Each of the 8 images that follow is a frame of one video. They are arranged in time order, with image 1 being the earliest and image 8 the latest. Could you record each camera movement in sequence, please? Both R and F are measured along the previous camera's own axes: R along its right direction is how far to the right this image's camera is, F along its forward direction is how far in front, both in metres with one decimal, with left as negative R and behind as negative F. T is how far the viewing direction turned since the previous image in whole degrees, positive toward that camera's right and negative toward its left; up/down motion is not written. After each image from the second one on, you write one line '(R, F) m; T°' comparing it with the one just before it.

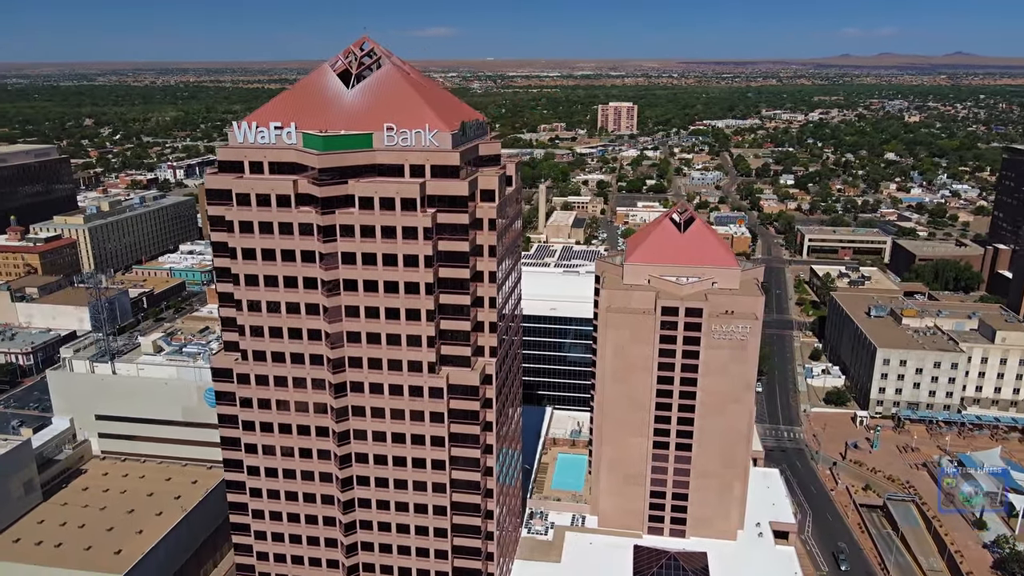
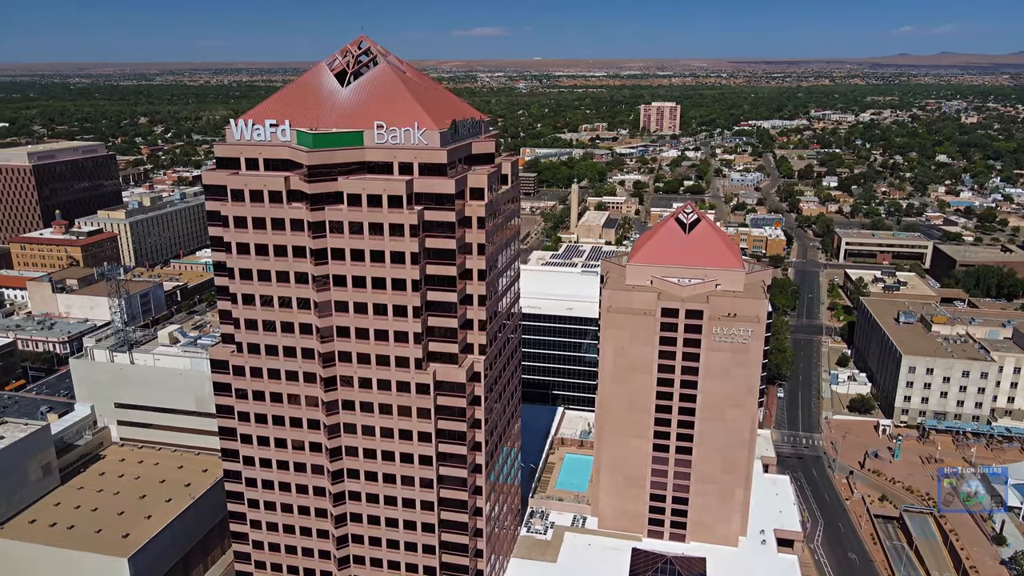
(+4.7, 0.0) m; -3°
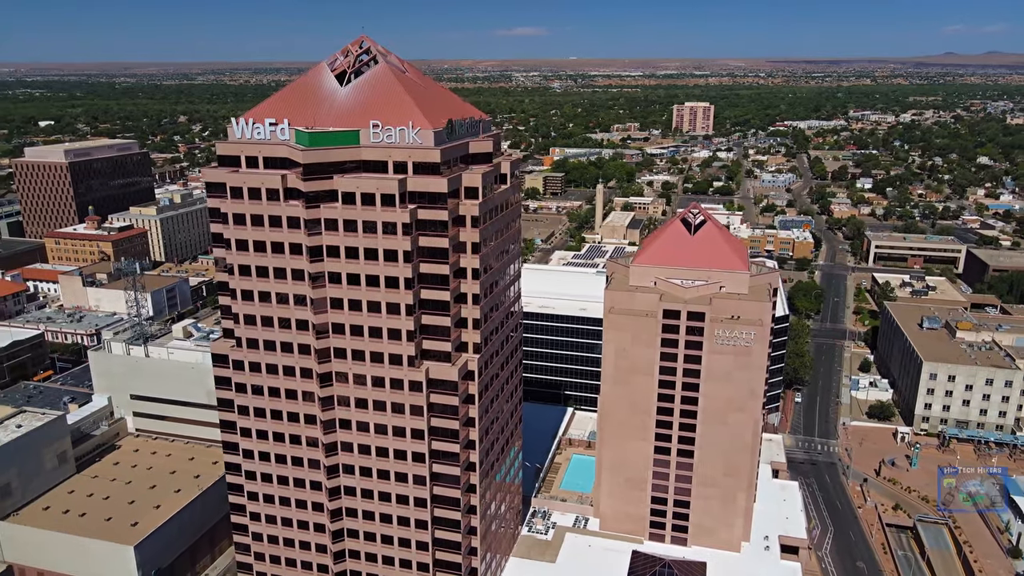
(+3.3, 0.0) m; -2°
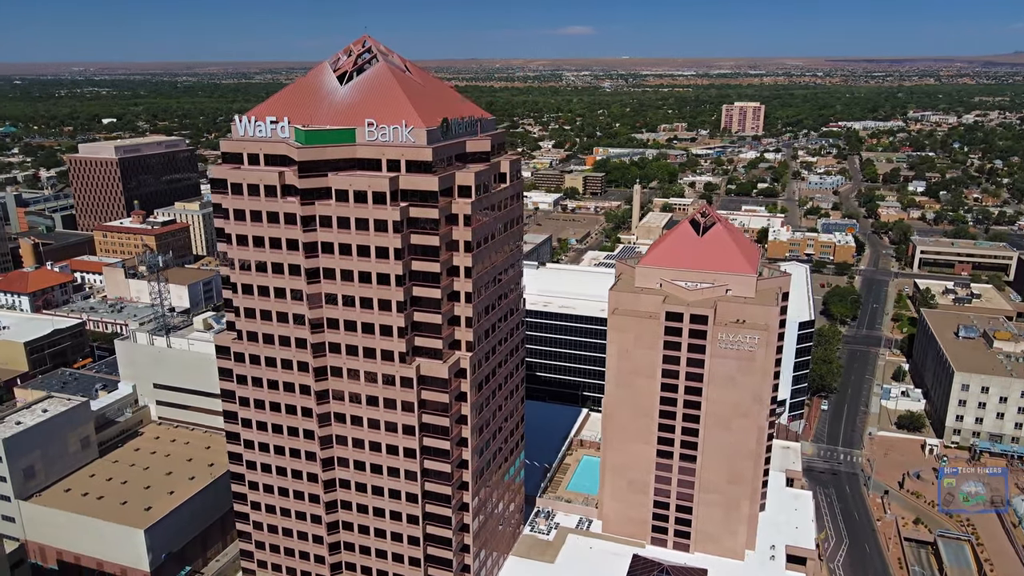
(+4.8, +0.1) m; -4°
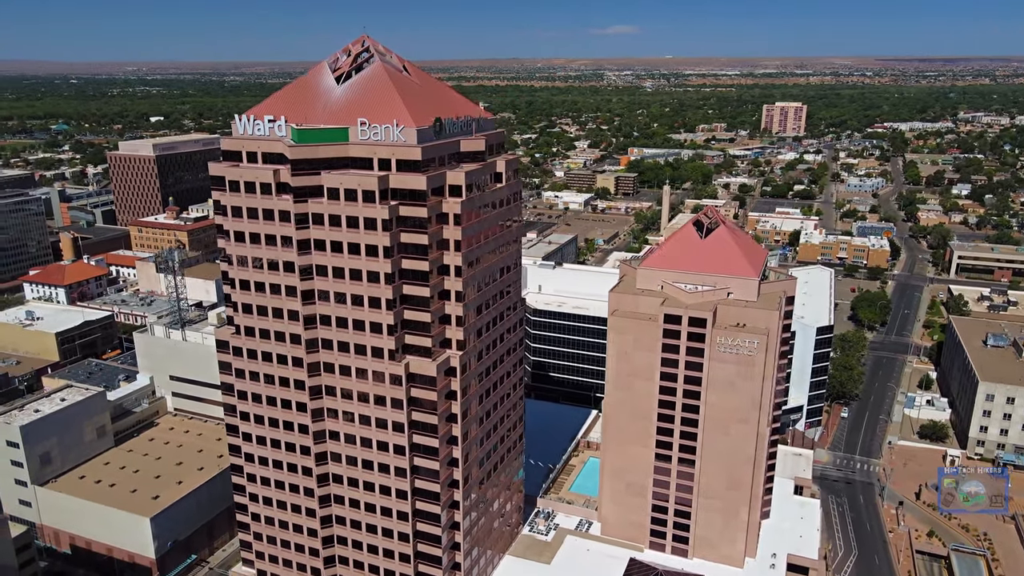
(+4.2, +0.1) m; -3°
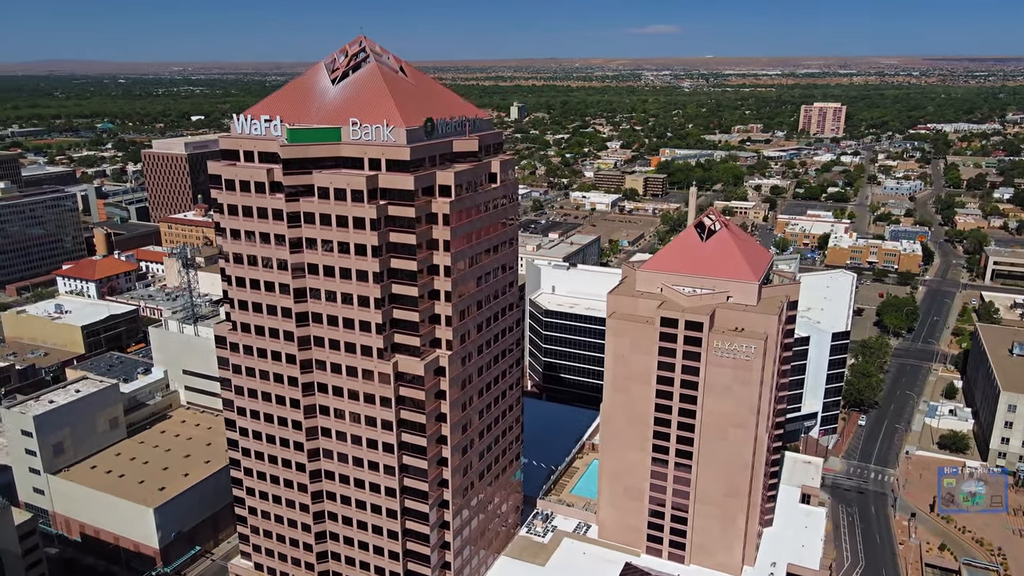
(+4.0, +0.2) m; -3°
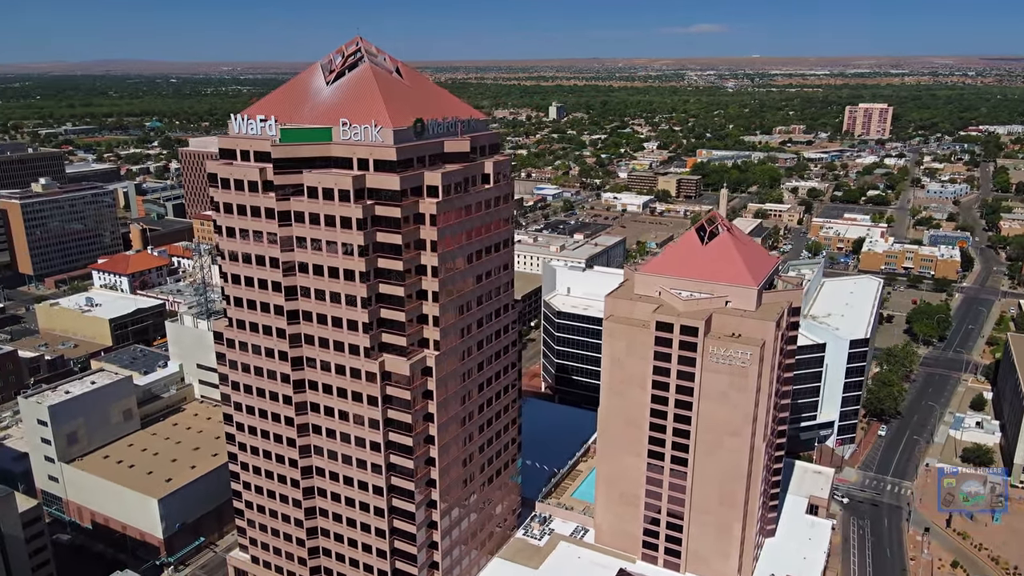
(+4.6, +0.4) m; -3°
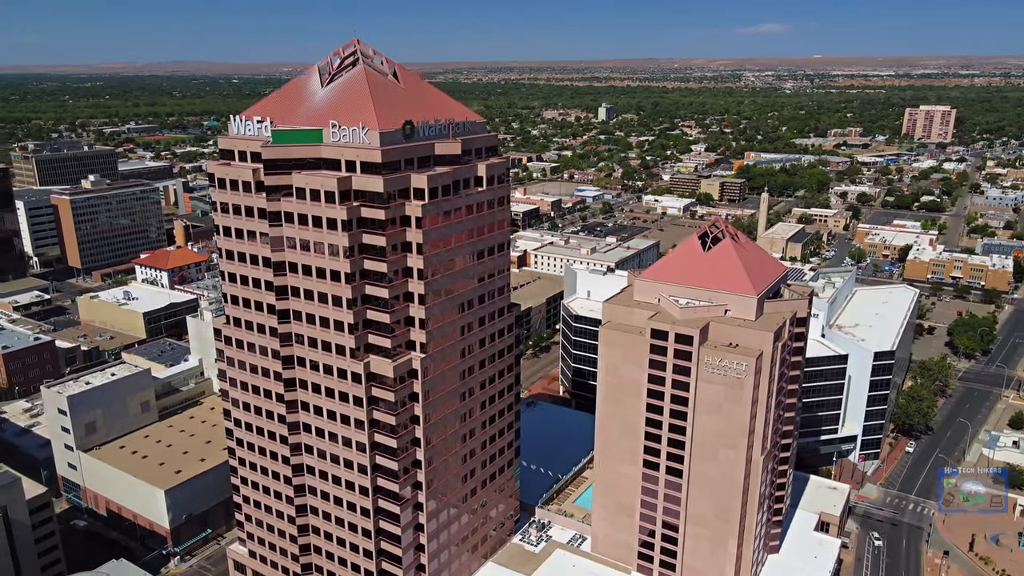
(+5.6, +0.8) m; -4°
